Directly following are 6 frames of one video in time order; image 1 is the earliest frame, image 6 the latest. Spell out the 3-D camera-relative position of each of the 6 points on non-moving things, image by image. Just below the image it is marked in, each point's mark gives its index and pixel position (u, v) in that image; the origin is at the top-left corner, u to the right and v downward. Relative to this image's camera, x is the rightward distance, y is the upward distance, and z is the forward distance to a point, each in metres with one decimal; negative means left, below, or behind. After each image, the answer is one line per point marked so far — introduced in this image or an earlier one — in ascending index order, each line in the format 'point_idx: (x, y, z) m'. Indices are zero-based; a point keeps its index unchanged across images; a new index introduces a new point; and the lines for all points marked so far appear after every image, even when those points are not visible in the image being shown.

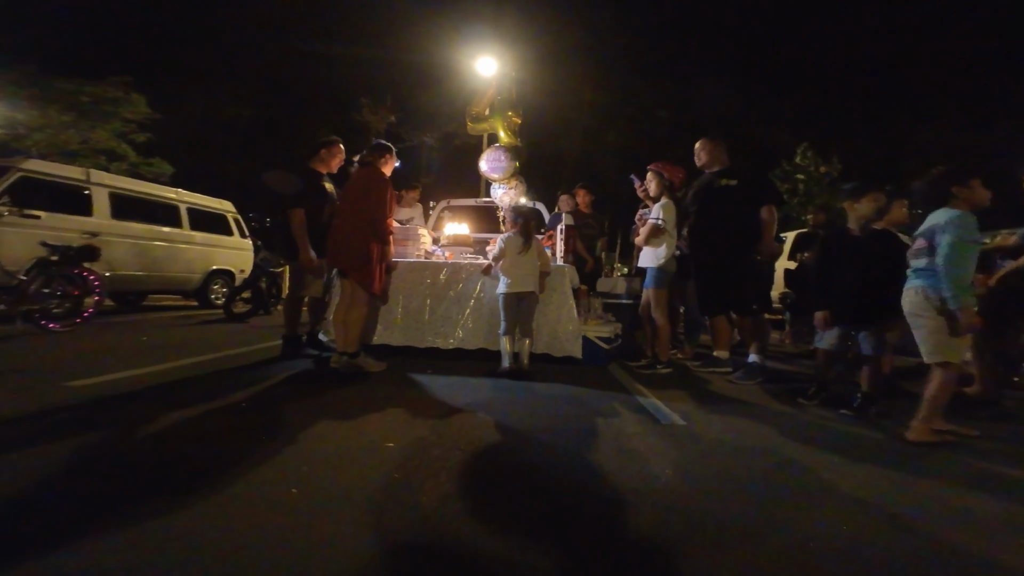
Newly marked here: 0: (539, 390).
0: (+0.2, -0.8, +5.3) m
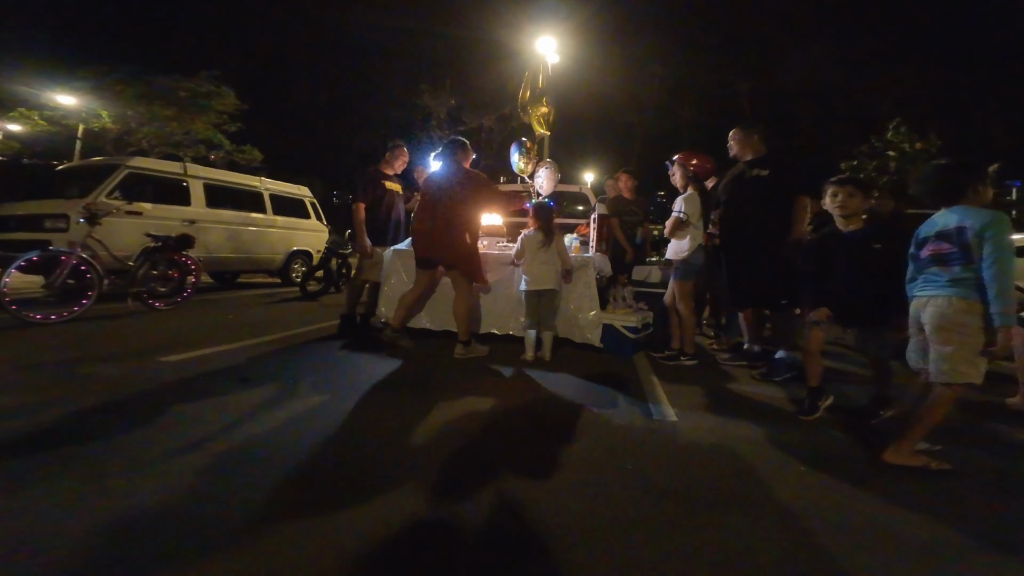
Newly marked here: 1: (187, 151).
0: (+0.3, -0.7, +5.5) m
1: (-7.3, +3.1, +15.8) m
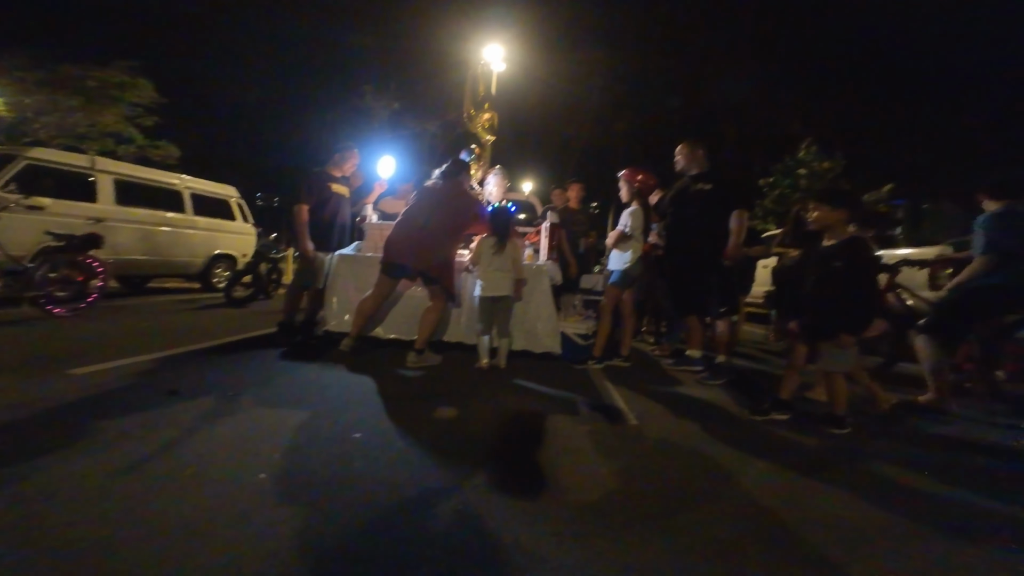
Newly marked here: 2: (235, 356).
0: (0.0, -0.8, +5.5) m
1: (-9.0, +3.0, +14.6) m
2: (-2.5, -0.6, +6.2) m
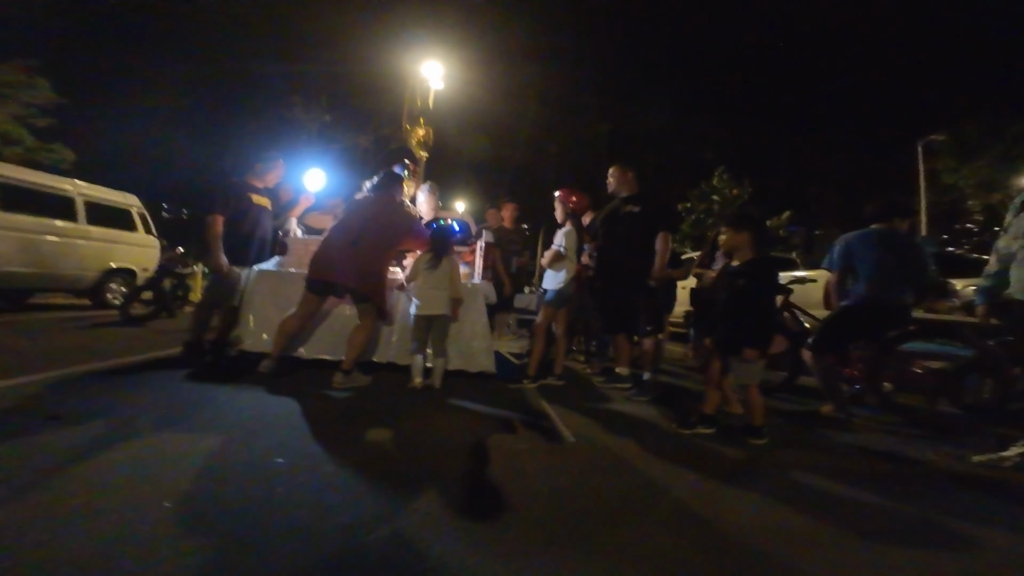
0: (-0.5, -0.9, +5.4) m
1: (-10.6, +2.7, +13.4) m
2: (-3.0, -0.7, +5.8) m
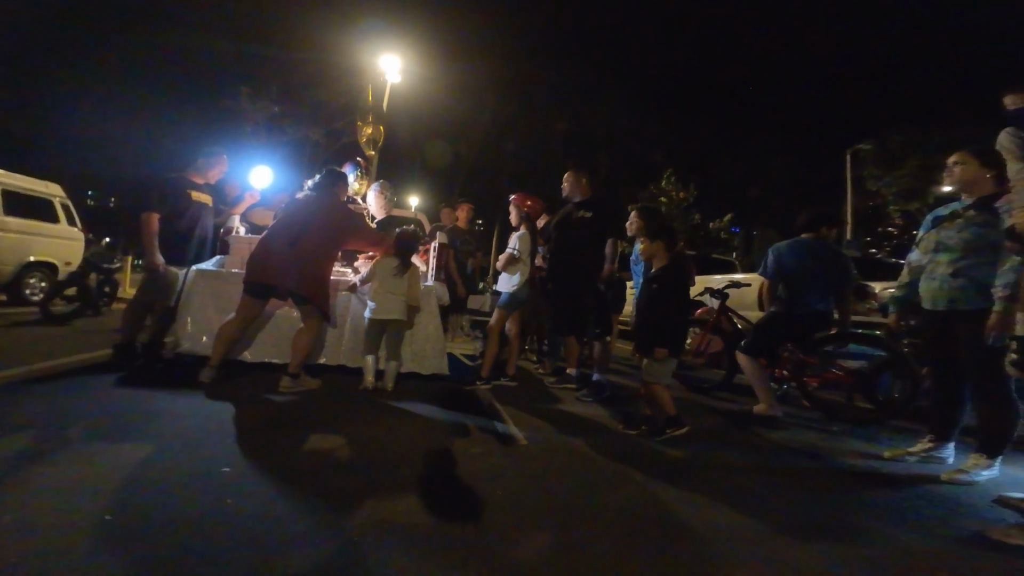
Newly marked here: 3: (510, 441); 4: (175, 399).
0: (-0.9, -0.9, +5.4) m
1: (-11.4, +2.9, +12.7) m
2: (-3.4, -0.7, +5.6) m
3: (0.0, -1.1, +5.0) m
4: (-2.5, -0.8, +5.3) m
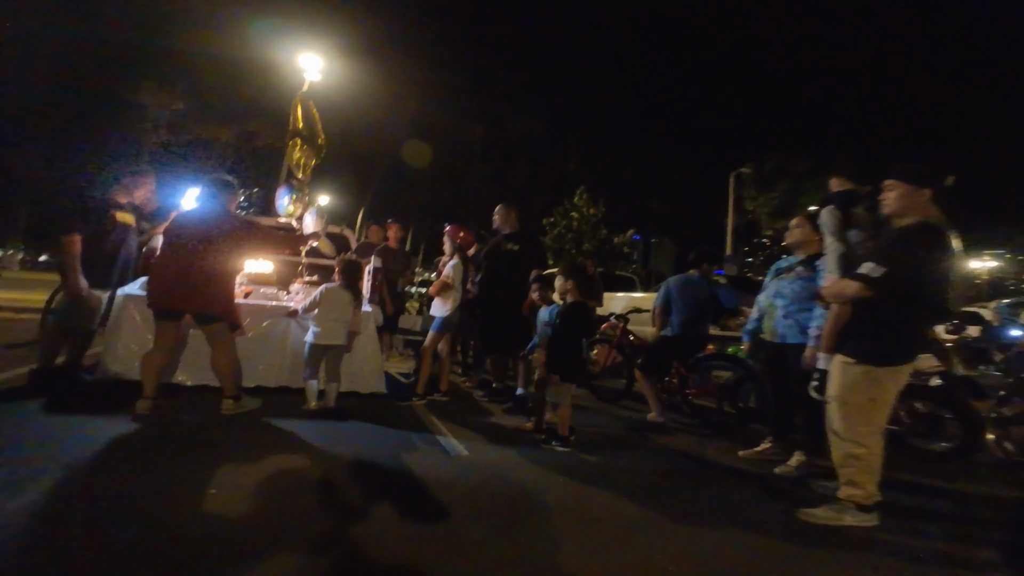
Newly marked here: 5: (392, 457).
0: (-1.5, -1.2, +6.2) m
1: (-12.7, +2.7, +12.2) m
2: (-4.0, -1.0, +6.1) m
3: (-0.6, -1.4, +5.8) m
4: (-3.1, -1.1, +5.9) m
5: (-0.8, -1.4, +5.5) m
